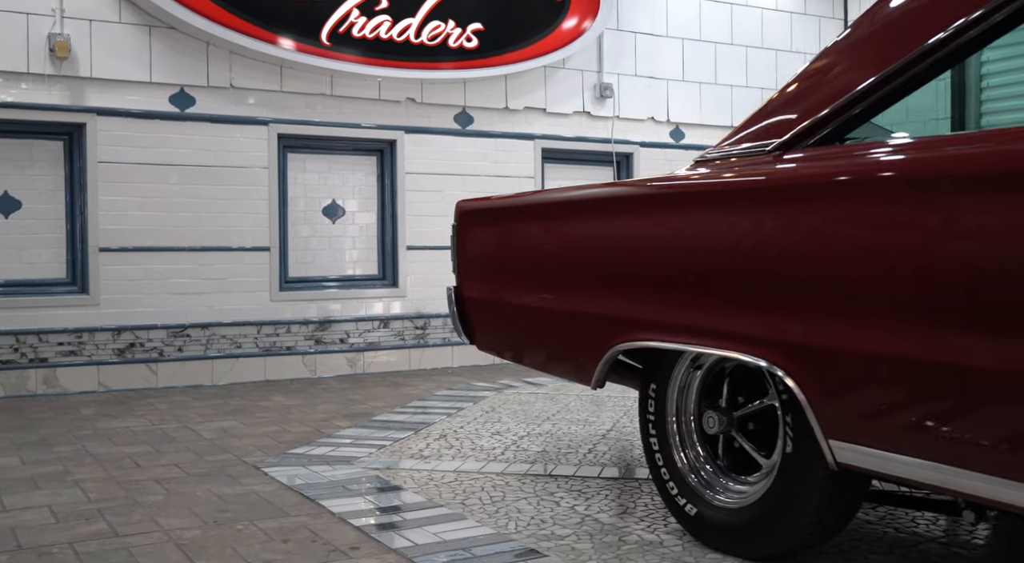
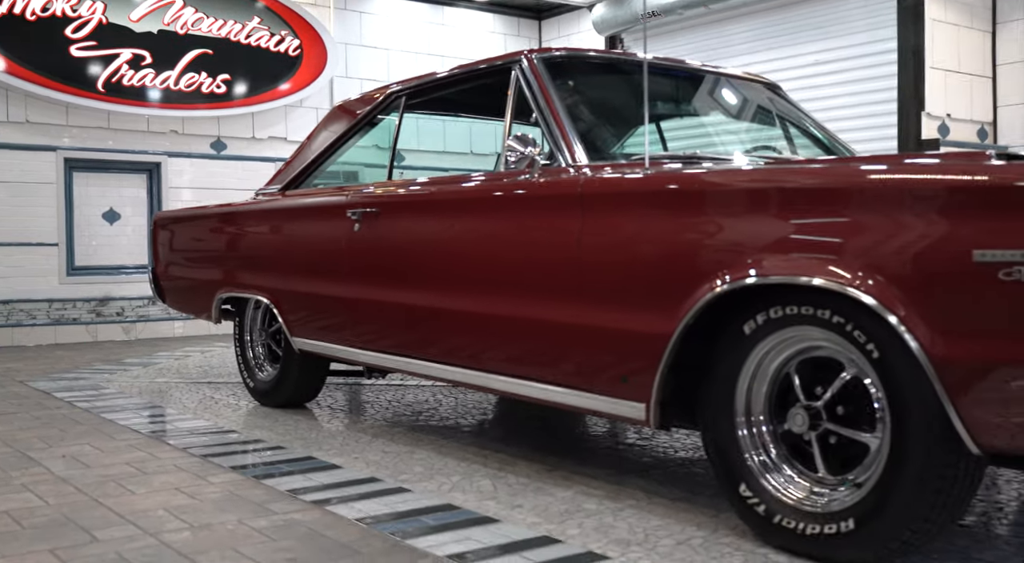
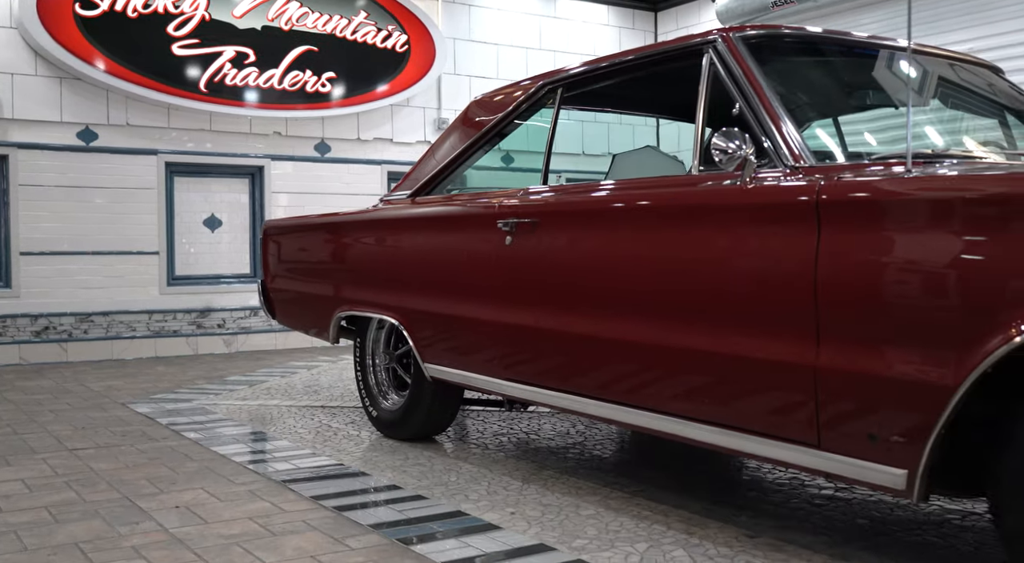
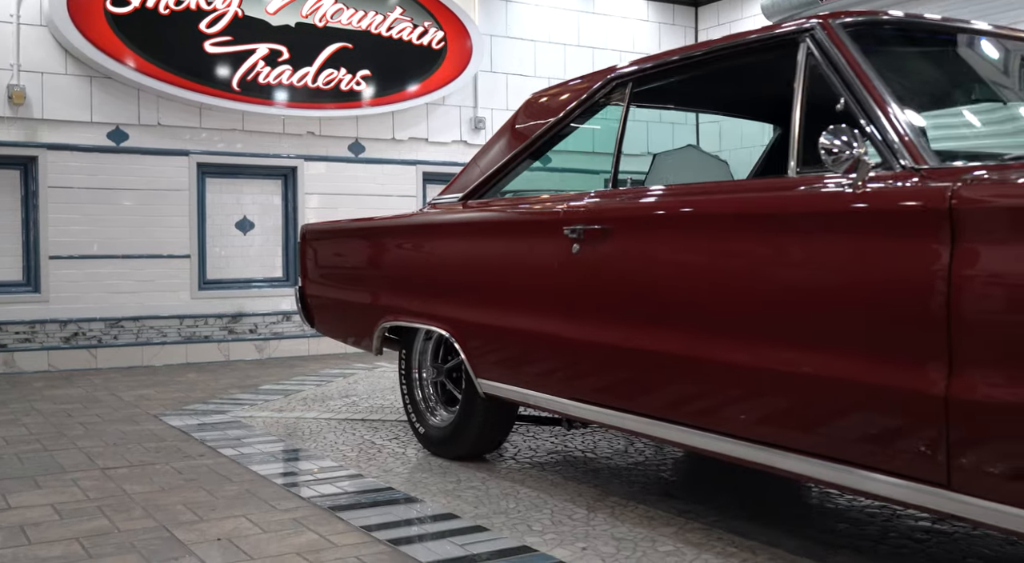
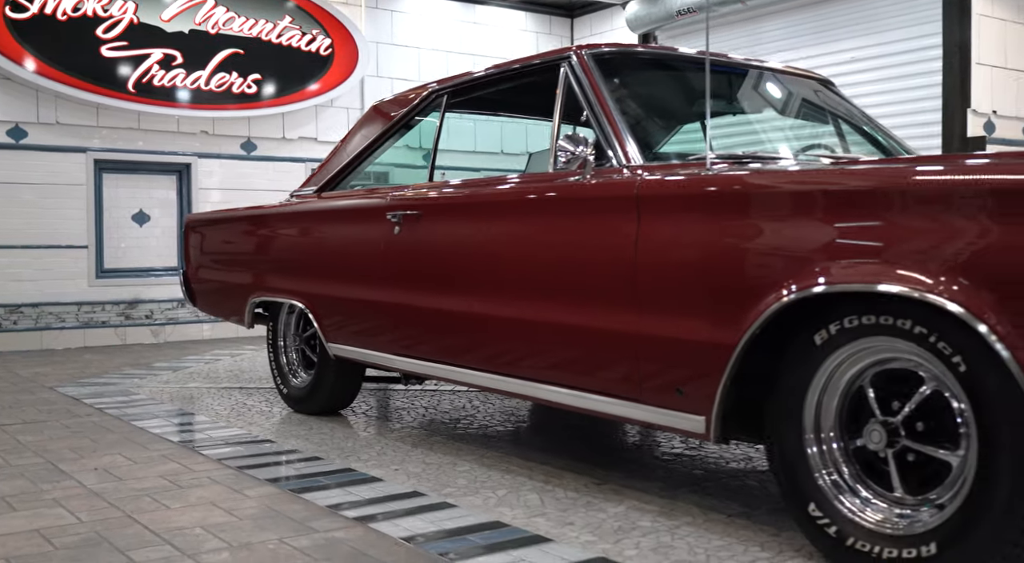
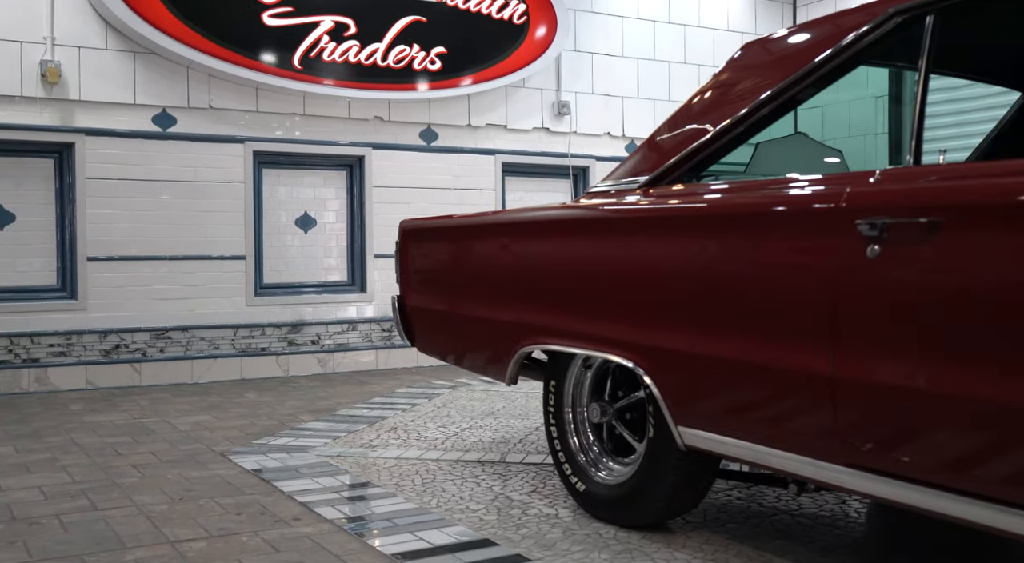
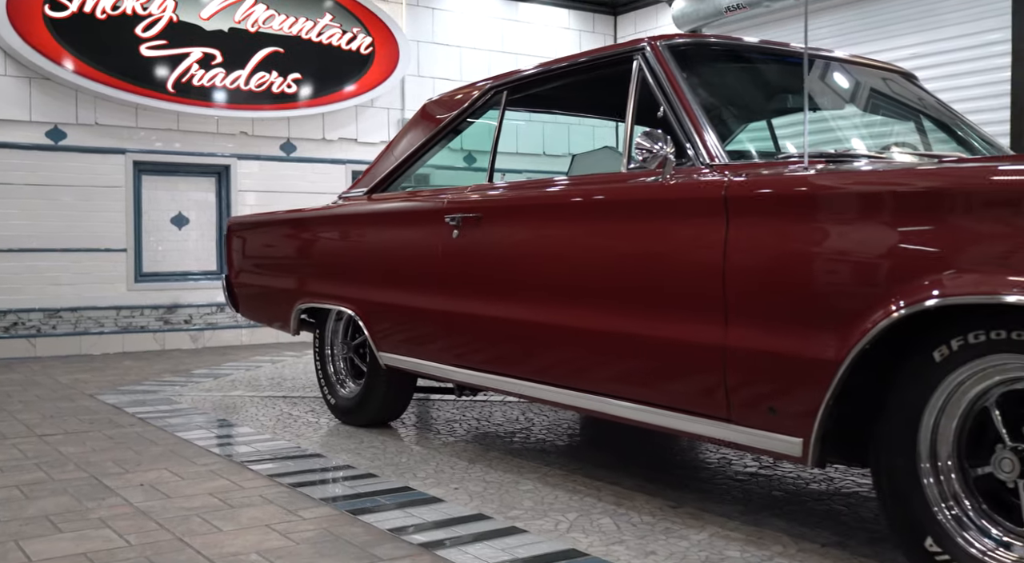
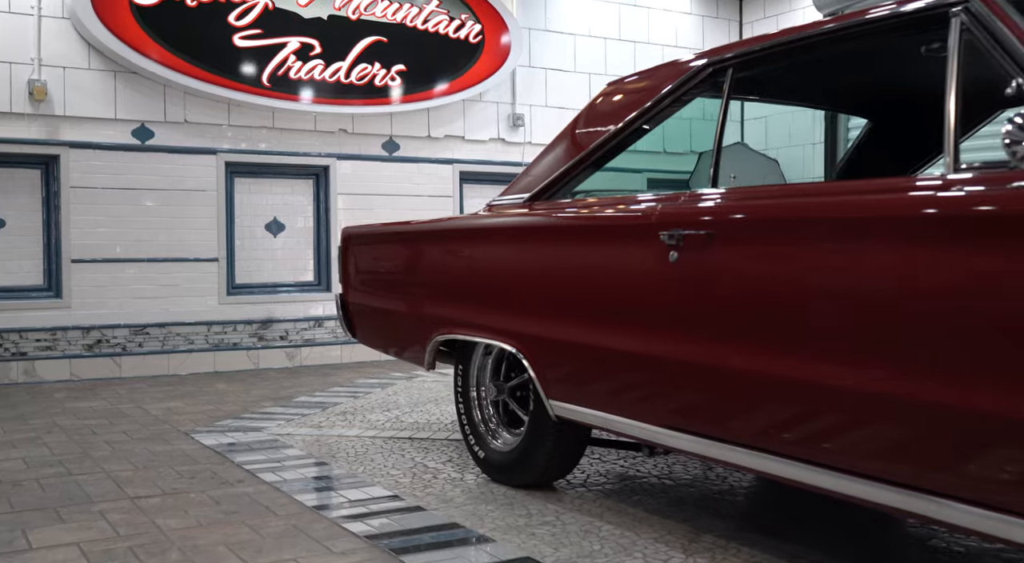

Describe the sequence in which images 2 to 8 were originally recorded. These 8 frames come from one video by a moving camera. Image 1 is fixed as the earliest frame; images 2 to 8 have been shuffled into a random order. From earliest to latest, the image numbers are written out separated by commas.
6, 8, 4, 3, 7, 5, 2
